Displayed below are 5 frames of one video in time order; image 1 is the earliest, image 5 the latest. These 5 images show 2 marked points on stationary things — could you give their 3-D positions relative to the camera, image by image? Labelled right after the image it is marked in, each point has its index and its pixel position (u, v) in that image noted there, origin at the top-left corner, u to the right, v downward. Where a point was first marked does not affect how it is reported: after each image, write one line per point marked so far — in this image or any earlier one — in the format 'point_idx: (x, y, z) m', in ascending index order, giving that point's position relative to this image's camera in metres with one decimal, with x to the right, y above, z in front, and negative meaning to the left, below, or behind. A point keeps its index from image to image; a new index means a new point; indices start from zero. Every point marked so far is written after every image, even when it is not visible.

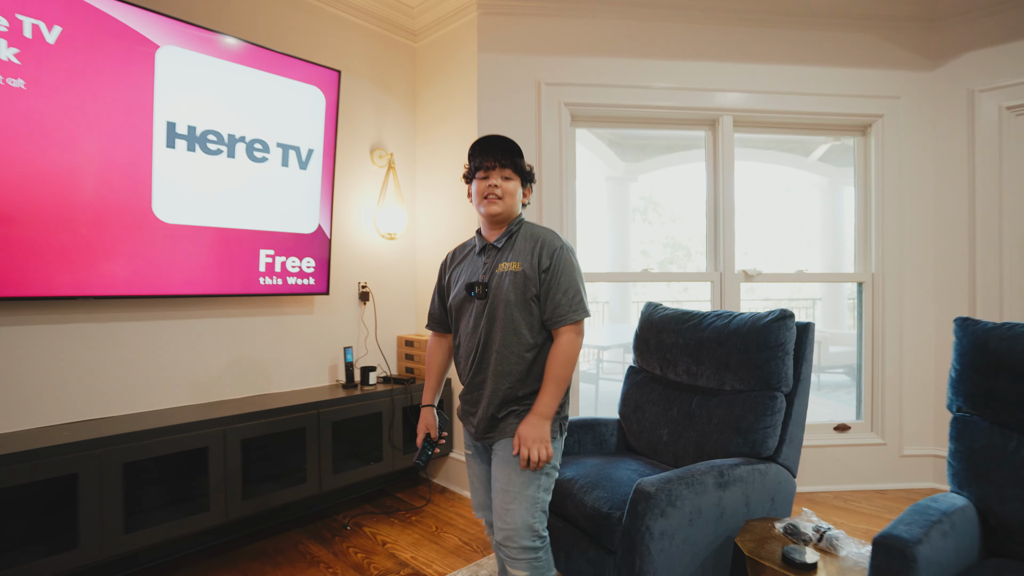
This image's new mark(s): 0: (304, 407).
0: (-0.8, -0.4, +1.8) m
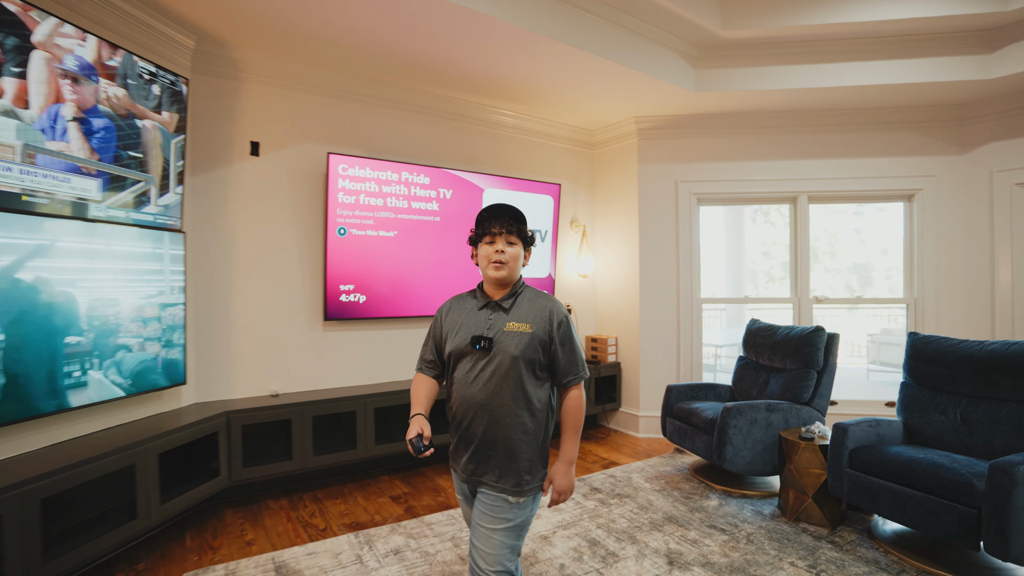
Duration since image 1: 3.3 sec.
0: (+0.3, -0.6, +3.6) m
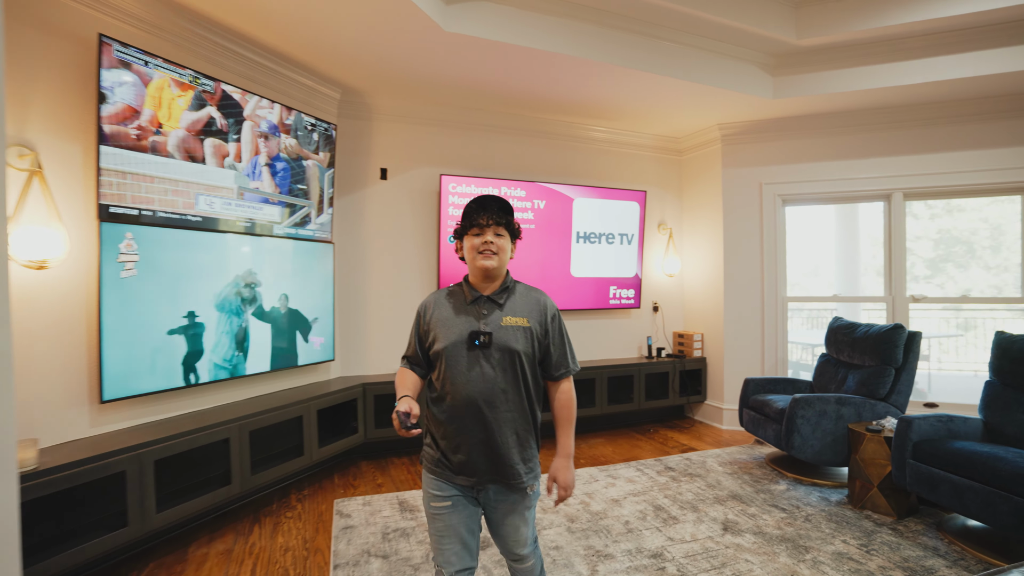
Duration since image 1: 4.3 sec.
0: (+0.9, -0.6, +3.9) m
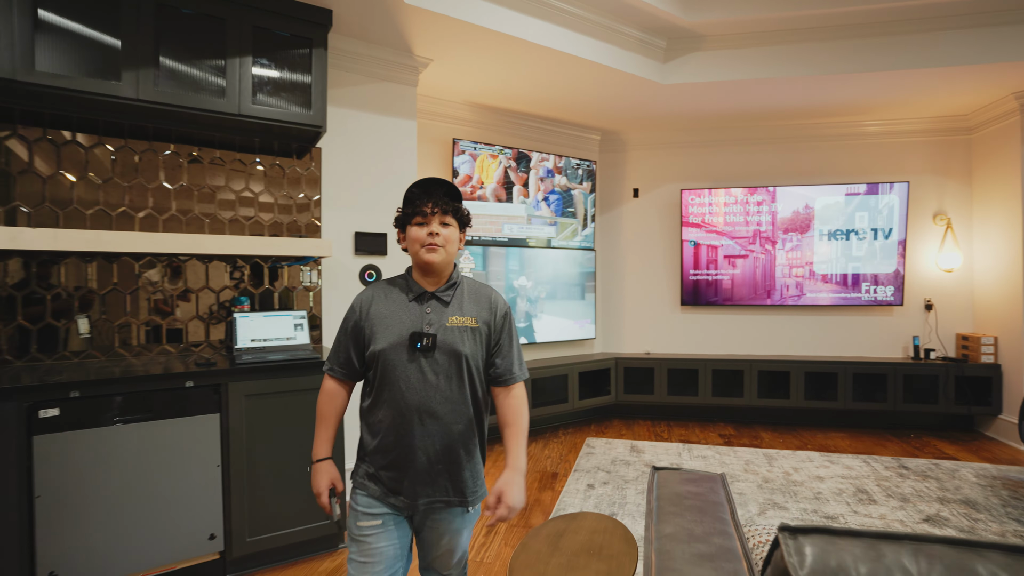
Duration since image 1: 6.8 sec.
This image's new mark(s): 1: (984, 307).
0: (+2.7, -0.6, +3.8) m
1: (+3.6, -0.1, +3.9) m
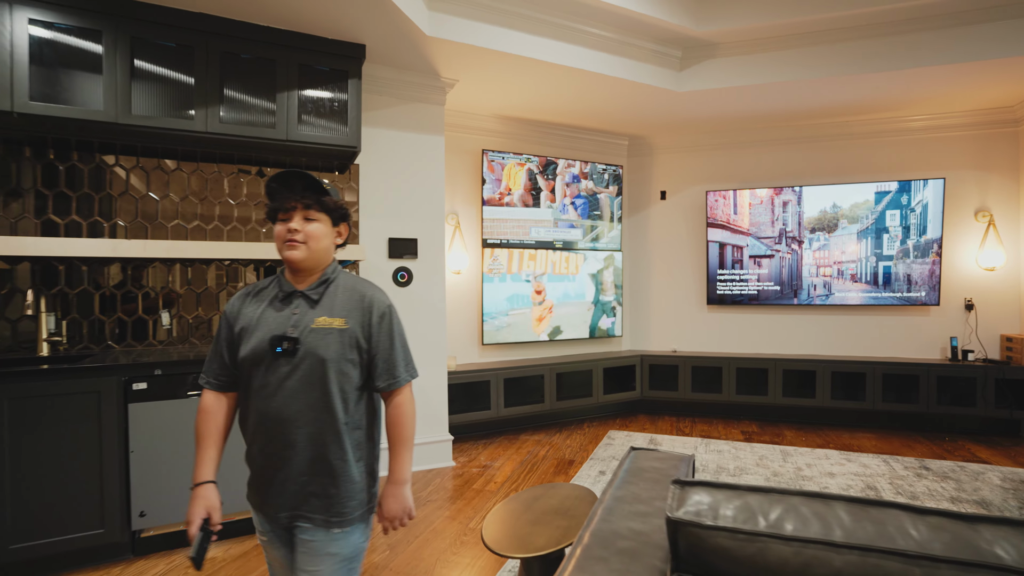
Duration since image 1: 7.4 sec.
0: (+2.9, -0.6, +3.8) m
1: (+3.8, -0.1, +3.8) m
